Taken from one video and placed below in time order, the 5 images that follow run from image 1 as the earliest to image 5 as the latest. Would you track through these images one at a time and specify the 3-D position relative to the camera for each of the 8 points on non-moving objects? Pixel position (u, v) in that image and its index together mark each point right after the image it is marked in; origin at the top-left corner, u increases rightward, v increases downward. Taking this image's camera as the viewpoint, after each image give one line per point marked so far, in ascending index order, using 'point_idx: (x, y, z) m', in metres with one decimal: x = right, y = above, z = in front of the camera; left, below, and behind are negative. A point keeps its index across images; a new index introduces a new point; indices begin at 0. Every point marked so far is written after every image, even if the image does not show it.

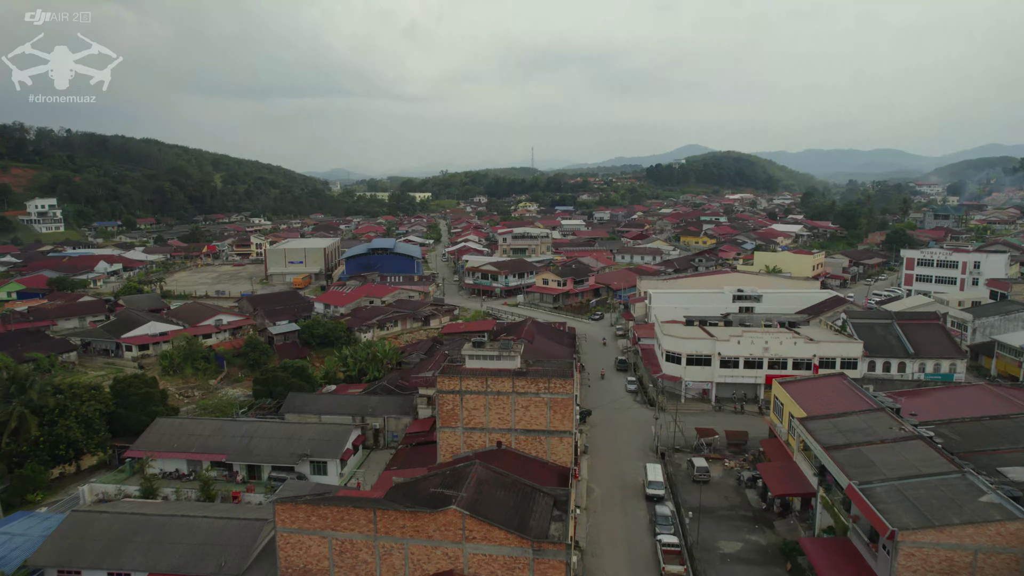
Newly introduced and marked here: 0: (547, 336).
0: (+0.9, -1.3, +18.4) m
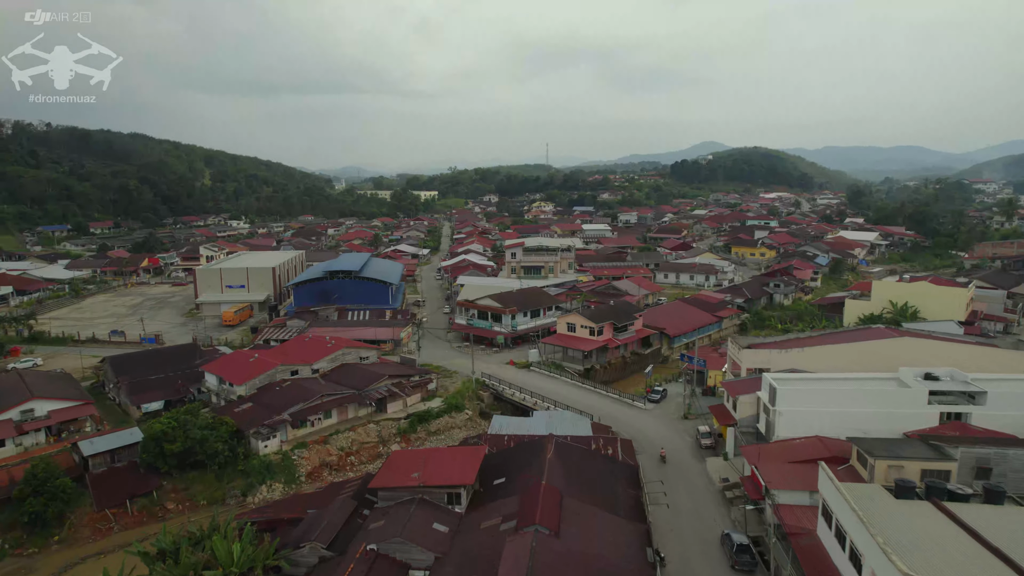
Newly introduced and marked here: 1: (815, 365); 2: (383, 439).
0: (+1.0, -2.7, +9.1) m
1: (+5.6, -1.4, +13.0) m
2: (-2.6, -3.0, +14.1) m
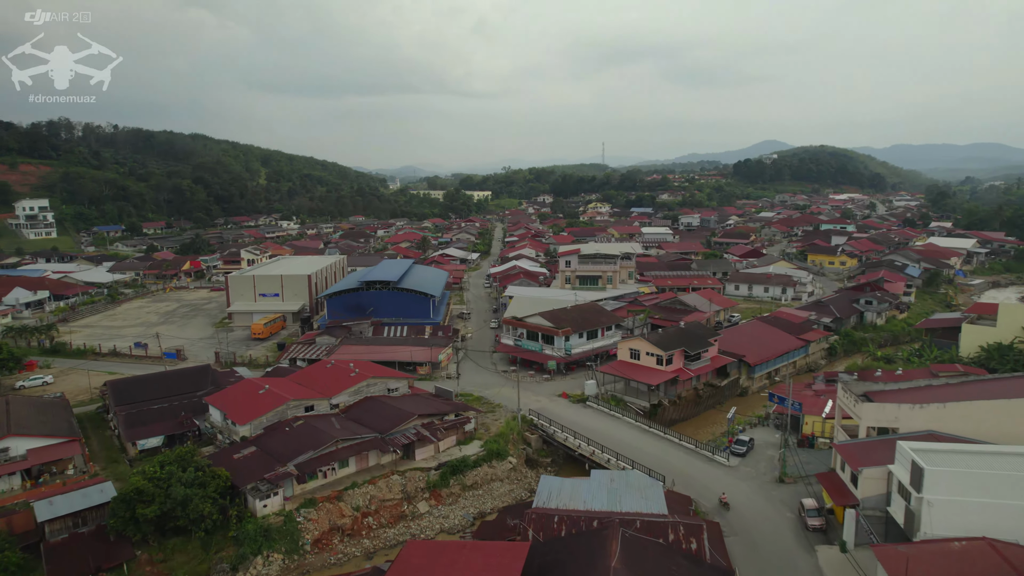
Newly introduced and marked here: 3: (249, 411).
0: (+1.4, -3.1, +6.4) m
1: (+6.4, -1.9, +10.0) m
2: (-1.7, -3.4, +11.8) m
3: (-4.7, -2.2, +12.6) m
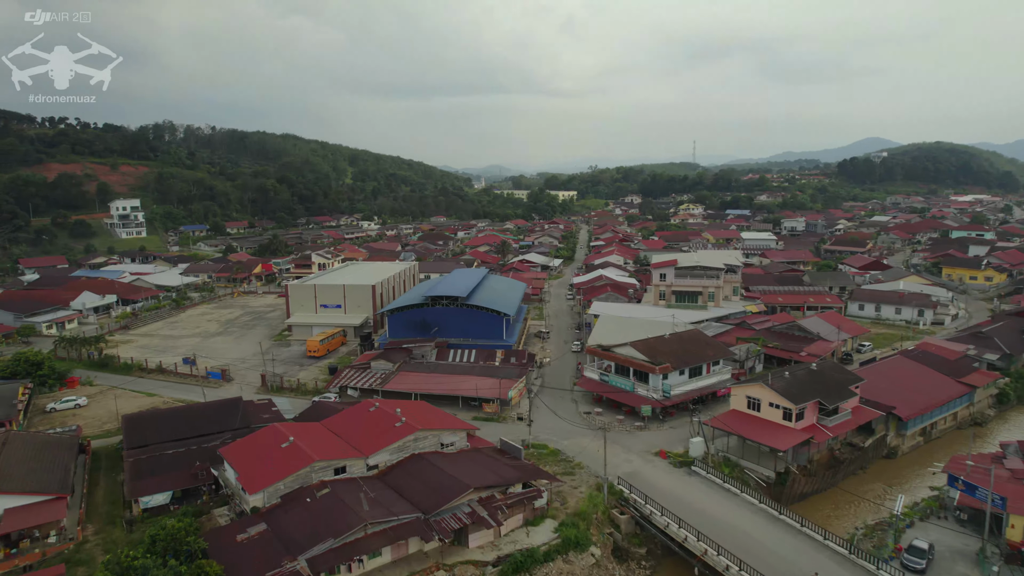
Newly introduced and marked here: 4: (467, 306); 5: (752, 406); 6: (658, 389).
0: (+1.8, -3.7, +3.2) m
1: (+7.1, -2.5, +6.2) m
2: (-0.7, -3.9, +8.9) m
3: (-3.5, -2.6, +10.1) m
4: (-1.2, -0.5, +19.7) m
5: (+4.4, -2.2, +13.1) m
6: (+3.0, -2.1, +14.7) m
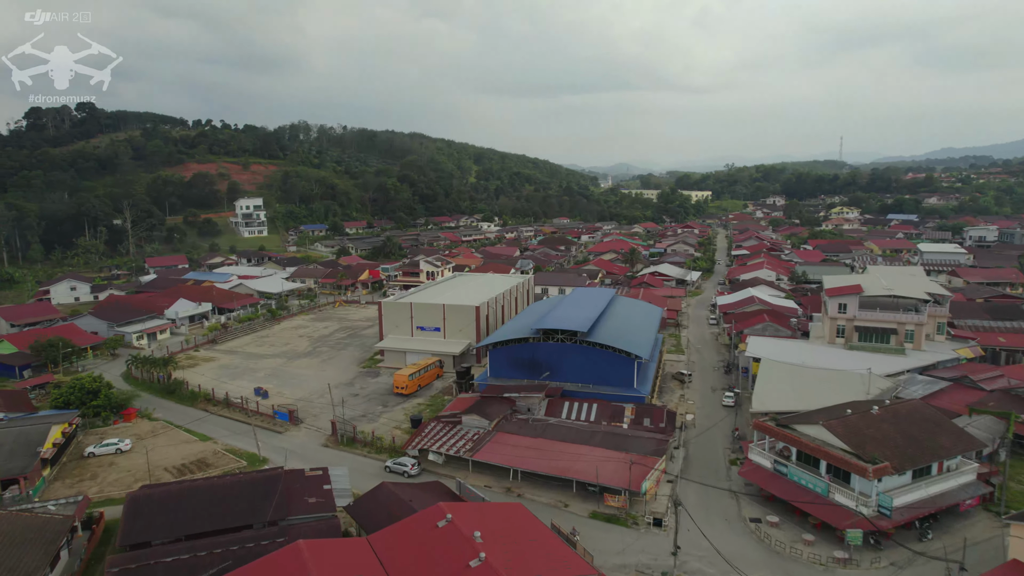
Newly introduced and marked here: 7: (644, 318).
0: (+1.7, -4.5, -1.3) m
1: (+7.5, -3.5, +0.7) m
2: (+0.2, -4.7, +4.7) m
3: (-2.3, -3.3, +6.4) m
4: (+1.7, -1.2, +15.5) m
5: (+6.1, -3.0, +7.9) m
6: (+4.9, -2.9, +9.8) m
7: (+3.6, -0.8, +19.1) m
